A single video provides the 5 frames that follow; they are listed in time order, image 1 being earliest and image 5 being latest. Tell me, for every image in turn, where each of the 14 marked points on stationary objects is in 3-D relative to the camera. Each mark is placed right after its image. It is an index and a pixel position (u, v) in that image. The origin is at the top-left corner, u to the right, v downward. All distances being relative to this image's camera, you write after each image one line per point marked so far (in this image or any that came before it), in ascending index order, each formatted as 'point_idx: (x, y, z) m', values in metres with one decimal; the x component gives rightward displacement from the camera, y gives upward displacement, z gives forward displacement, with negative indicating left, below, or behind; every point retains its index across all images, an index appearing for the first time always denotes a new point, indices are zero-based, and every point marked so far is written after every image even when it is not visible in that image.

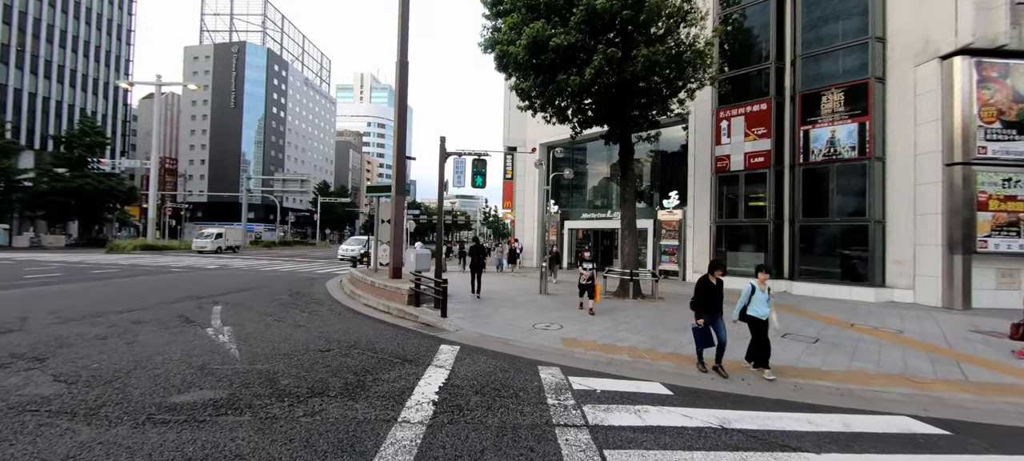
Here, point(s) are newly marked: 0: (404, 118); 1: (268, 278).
0: (-3.2, +3.3, +11.8) m
1: (-9.3, -1.8, +15.2) m
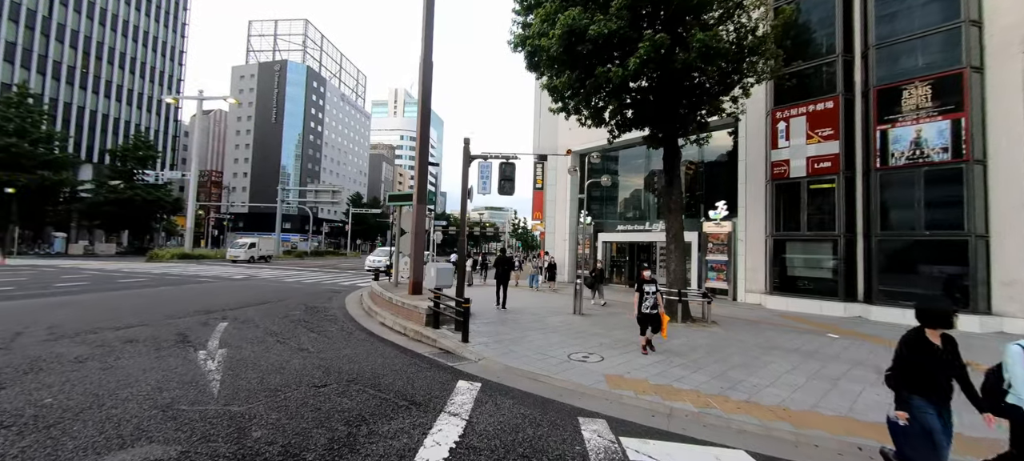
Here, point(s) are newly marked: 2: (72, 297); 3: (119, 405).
0: (-2.3, +3.0, +11.0) m
1: (-8.2, -2.2, +14.7) m
2: (-12.8, -1.9, +11.7) m
3: (-4.0, -1.8, +4.1) m
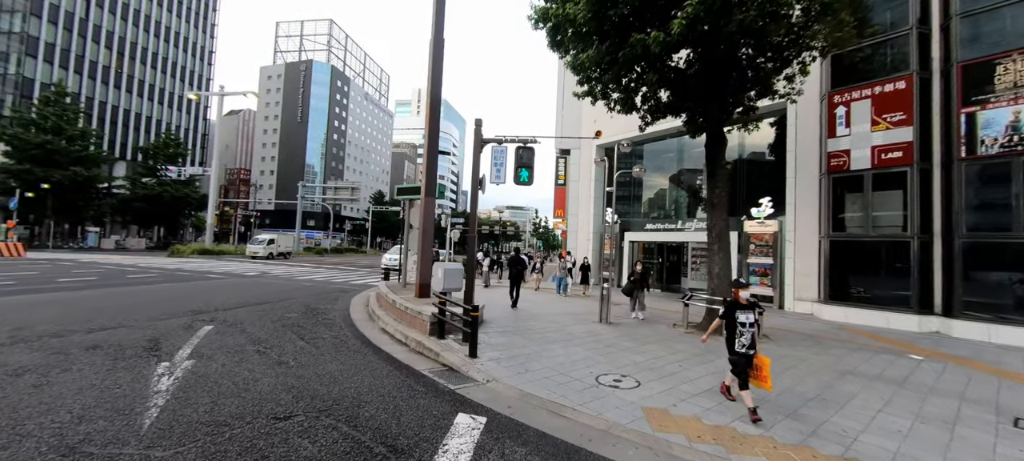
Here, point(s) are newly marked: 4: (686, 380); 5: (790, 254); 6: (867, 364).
0: (-1.9, +3.1, +9.9) m
1: (-7.6, -2.0, +13.9) m
2: (-12.3, -1.7, +11.2) m
3: (-4.0, -1.7, +3.2) m
4: (+2.4, -2.1, +5.6) m
5: (+9.2, -0.8, +13.2) m
6: (+6.1, -2.3, +6.9) m
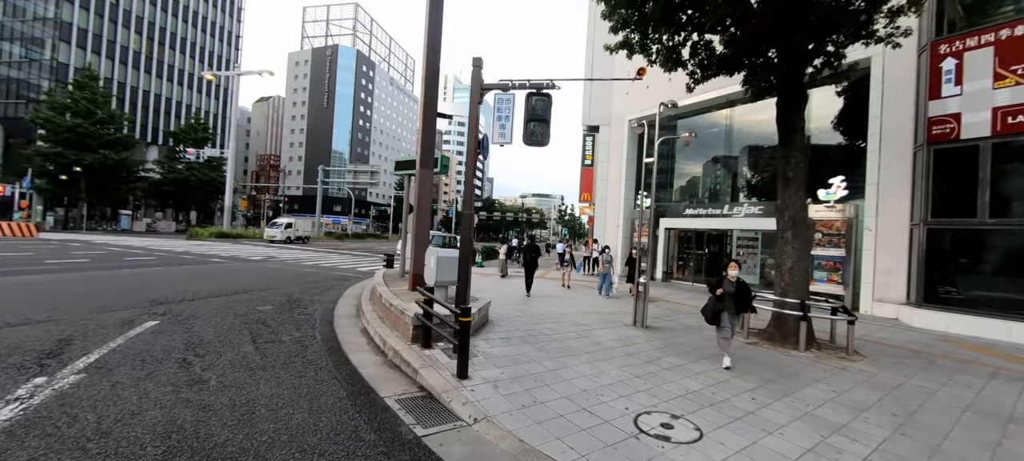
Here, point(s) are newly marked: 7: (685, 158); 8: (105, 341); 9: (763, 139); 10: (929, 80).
0: (-1.5, +3.5, +8.2) m
1: (-7.0, -1.4, +12.7) m
2: (-11.9, -1.2, +10.3) m
3: (-4.1, -1.4, +1.7) m
4: (+2.4, -1.9, +3.8) m
5: (+9.7, -0.4, +10.9) m
6: (+6.2, -2.1, +4.8) m
7: (+8.0, +3.5, +18.1) m
8: (-5.3, -1.4, +5.3) m
9: (+9.7, +3.5, +15.6) m
10: (+10.0, +3.6, +9.6) m
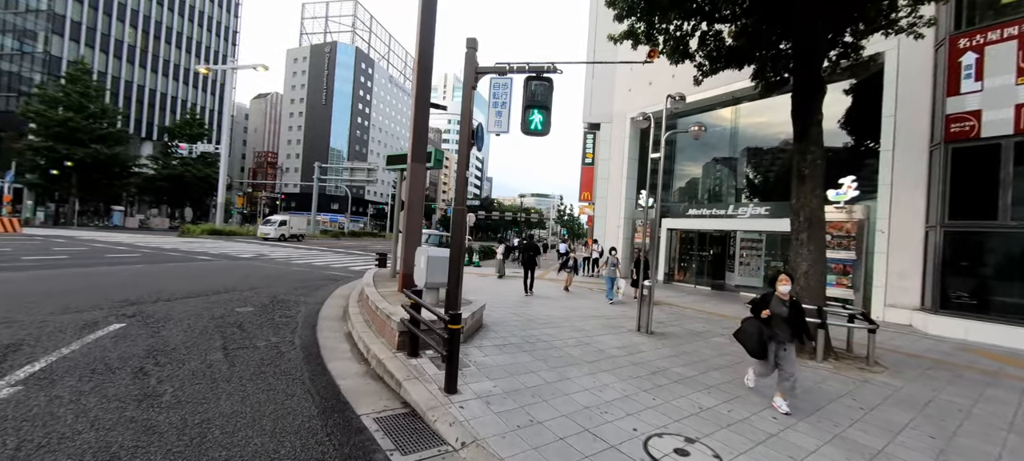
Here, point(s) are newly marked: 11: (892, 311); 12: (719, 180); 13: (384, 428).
0: (-1.5, +3.5, +7.7) m
1: (-7.1, -1.3, +12.2) m
2: (-12.0, -1.0, +9.7) m
3: (-4.2, -1.4, +1.2) m
4: (+2.4, -1.9, +3.3) m
5: (+9.6, -0.4, +10.4) m
6: (+6.1, -2.1, +4.4) m
7: (+7.9, +3.4, +17.7) m
8: (-5.4, -1.4, +4.8) m
9: (+9.7, +3.5, +15.2) m
10: (+9.9, +3.6, +9.2) m
11: (+9.5, -2.0, +10.0) m
12: (+8.6, +2.1, +16.5) m
13: (-1.1, -1.7, +3.5) m
